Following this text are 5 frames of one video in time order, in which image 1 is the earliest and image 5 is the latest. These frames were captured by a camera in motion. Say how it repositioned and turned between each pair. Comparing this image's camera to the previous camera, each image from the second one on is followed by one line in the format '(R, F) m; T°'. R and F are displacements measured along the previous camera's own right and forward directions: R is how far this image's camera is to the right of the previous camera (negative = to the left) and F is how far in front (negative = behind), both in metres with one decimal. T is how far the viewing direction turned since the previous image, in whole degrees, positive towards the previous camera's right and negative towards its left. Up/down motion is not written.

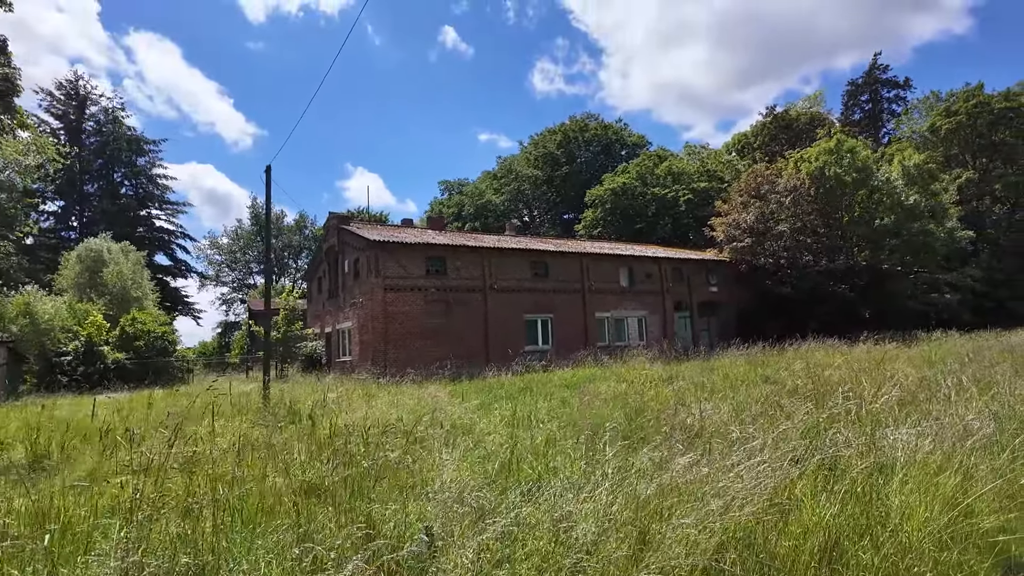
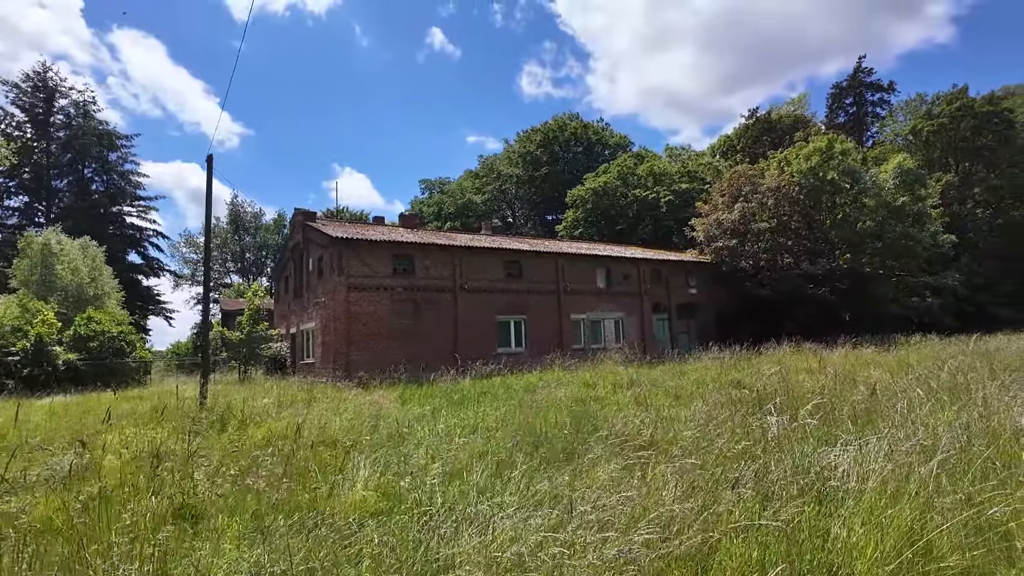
(+0.7, +0.7) m; +1°
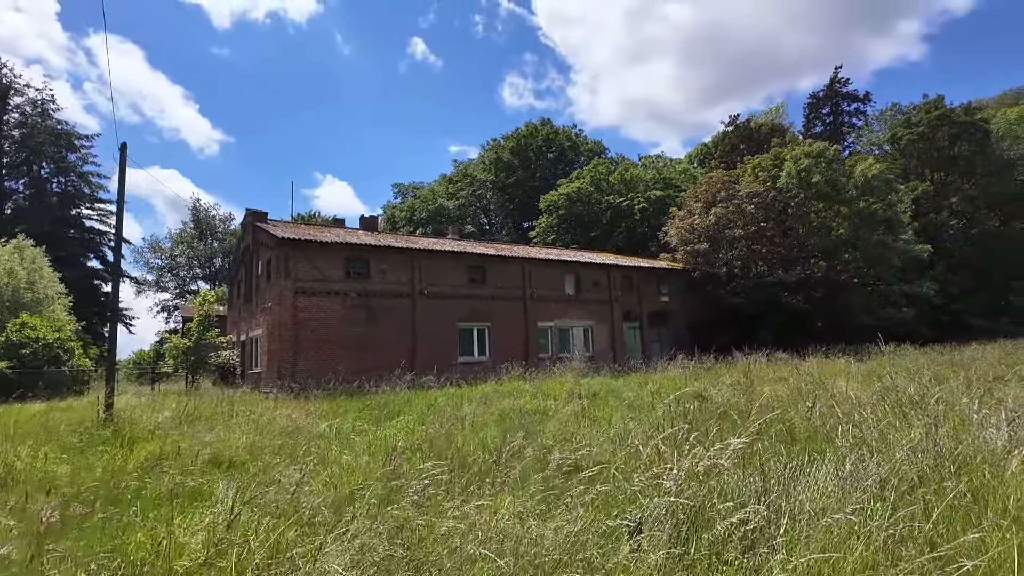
(+0.8, +1.0) m; +1°
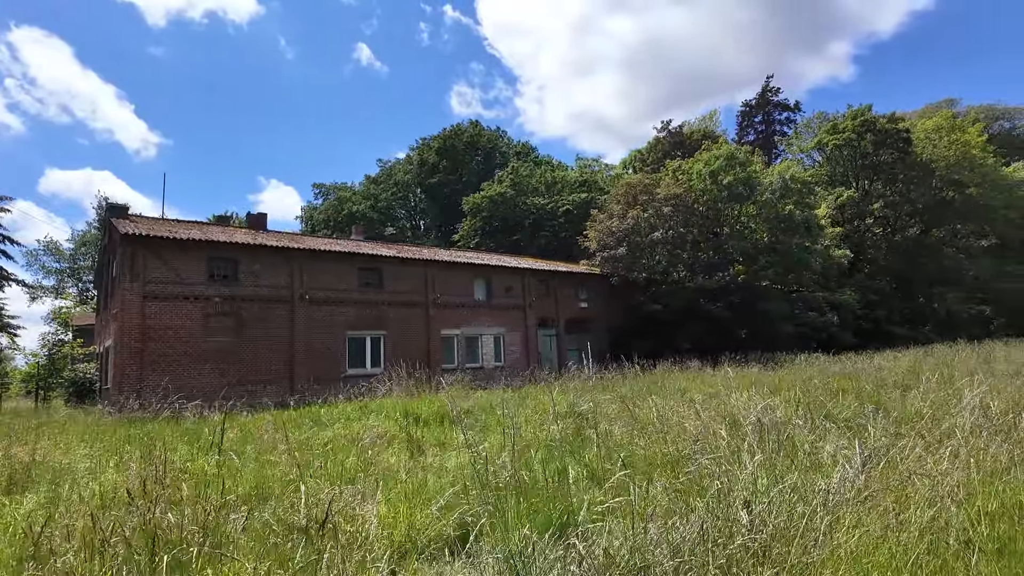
(+2.0, +1.7) m; +4°
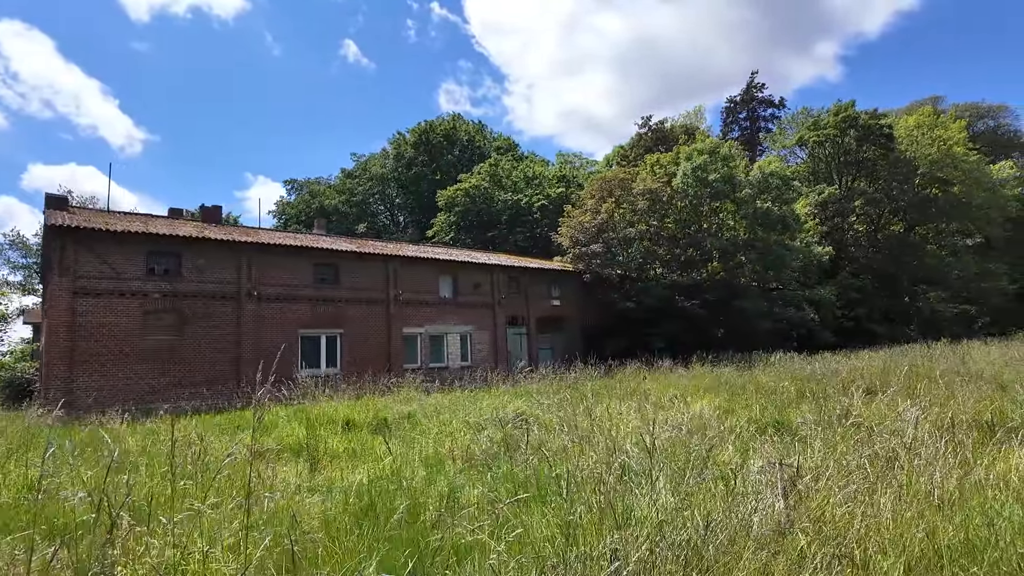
(+0.9, +0.9) m; +1°
